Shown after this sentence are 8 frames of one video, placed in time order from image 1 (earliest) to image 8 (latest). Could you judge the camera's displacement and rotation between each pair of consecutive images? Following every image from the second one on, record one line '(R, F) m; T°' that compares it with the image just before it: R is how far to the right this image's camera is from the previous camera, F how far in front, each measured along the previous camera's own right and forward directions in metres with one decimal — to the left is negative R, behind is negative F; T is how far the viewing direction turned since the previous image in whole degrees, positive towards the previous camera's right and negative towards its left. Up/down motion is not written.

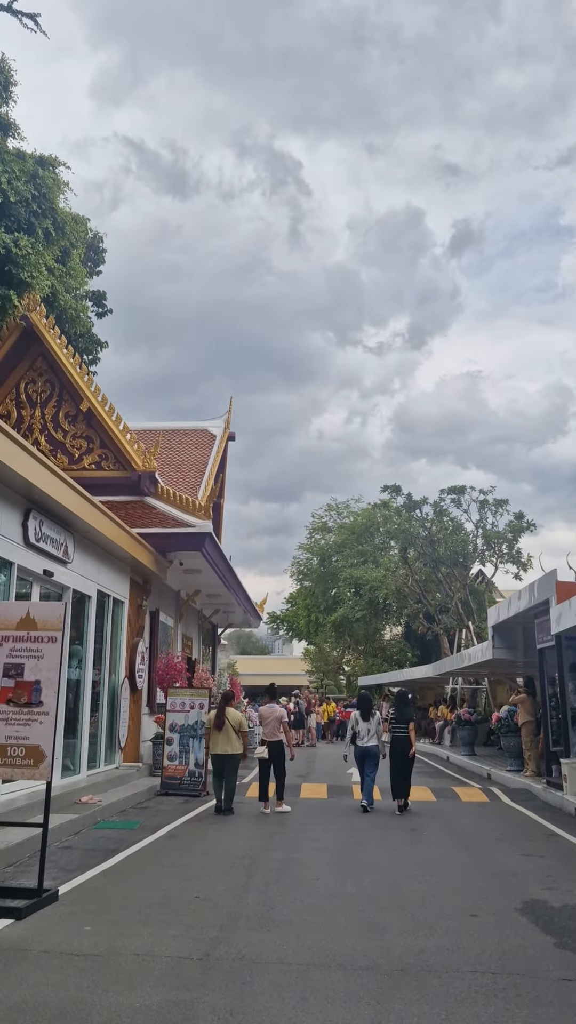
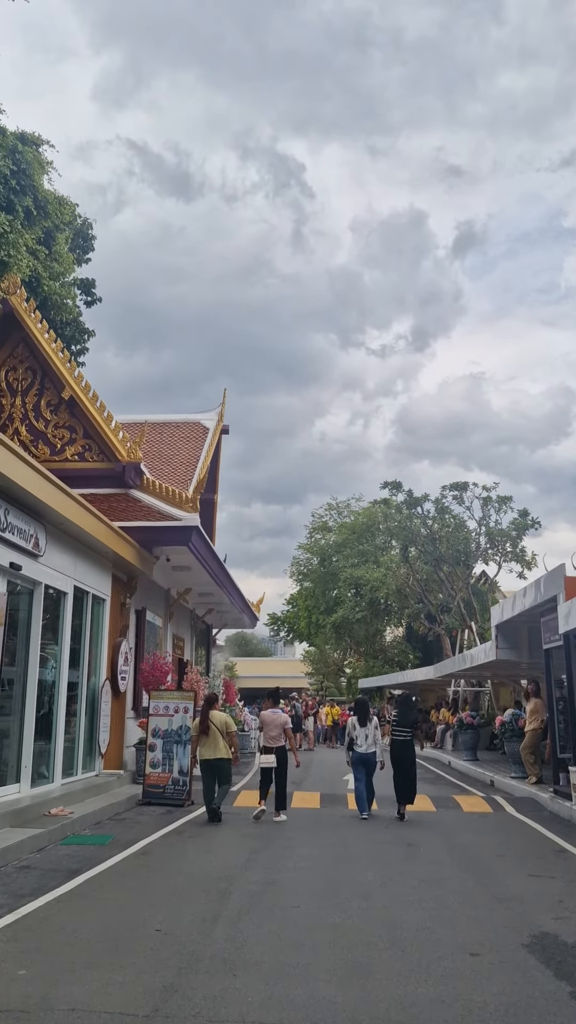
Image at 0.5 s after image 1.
(+0.2, +0.9) m; 0°
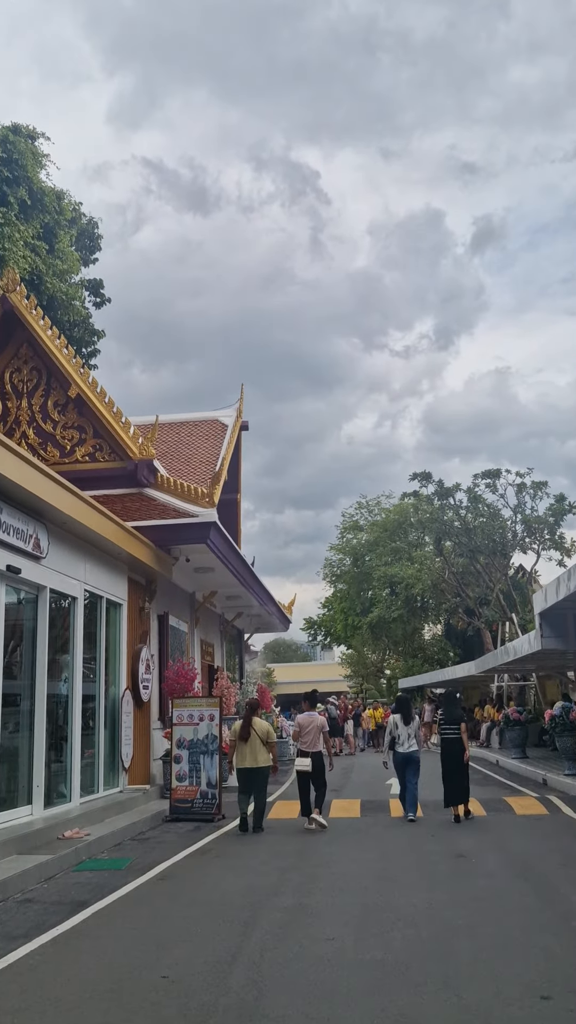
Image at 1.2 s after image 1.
(+0.1, +1.0) m; -2°
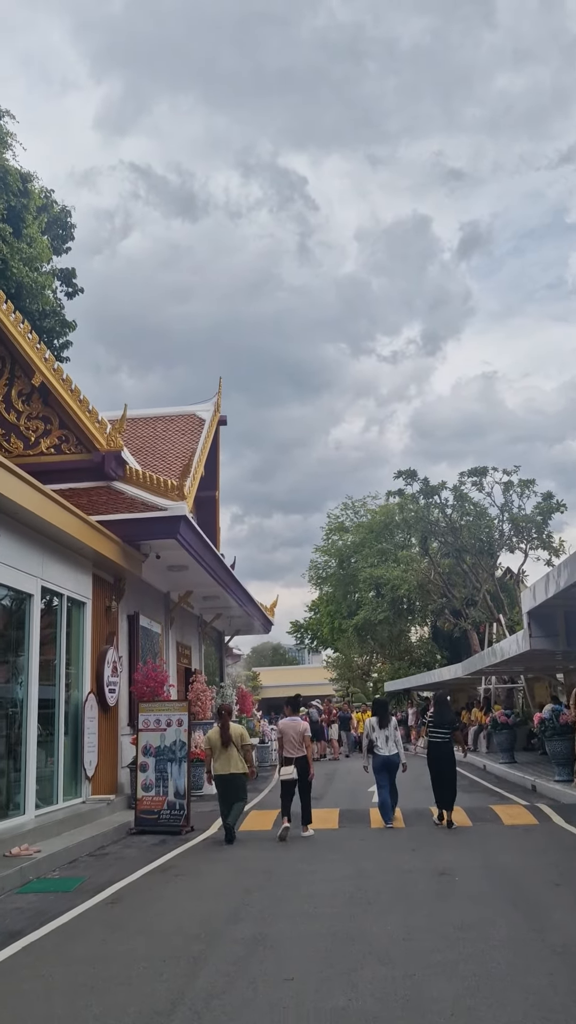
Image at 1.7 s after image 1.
(+0.2, +0.8) m; +1°
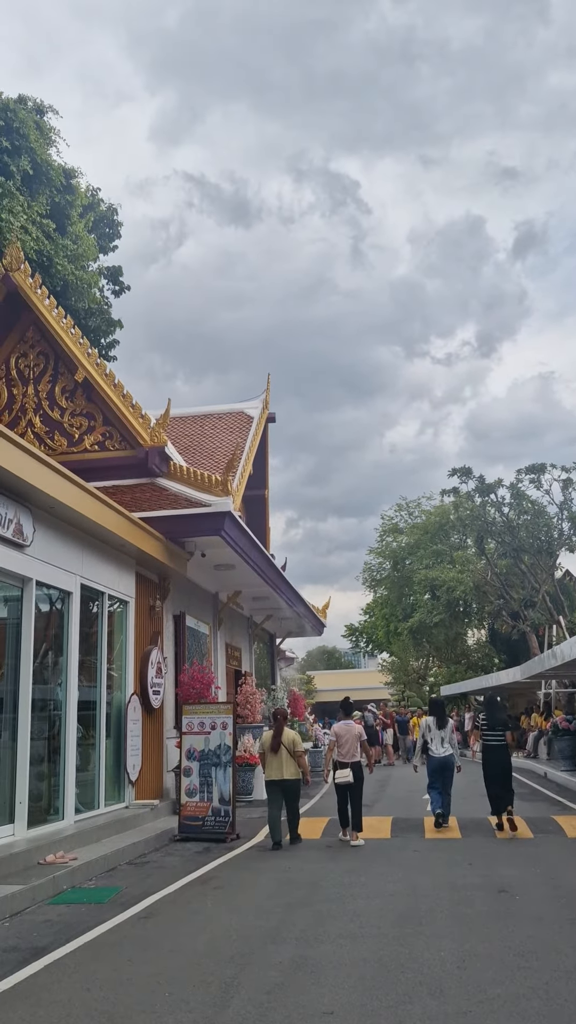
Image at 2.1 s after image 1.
(+0.1, +0.5) m; -4°
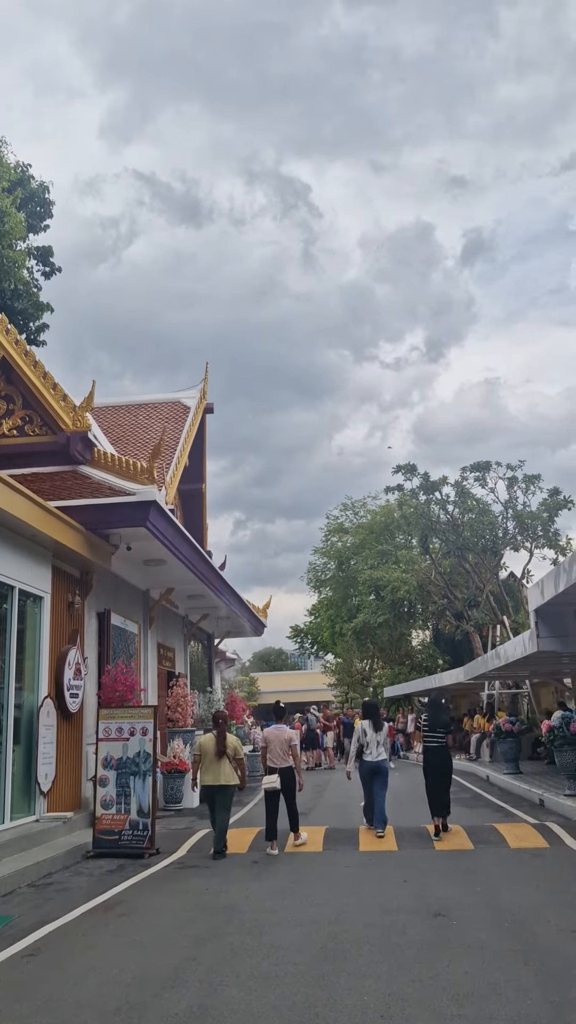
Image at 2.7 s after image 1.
(+0.3, +0.8) m; +3°
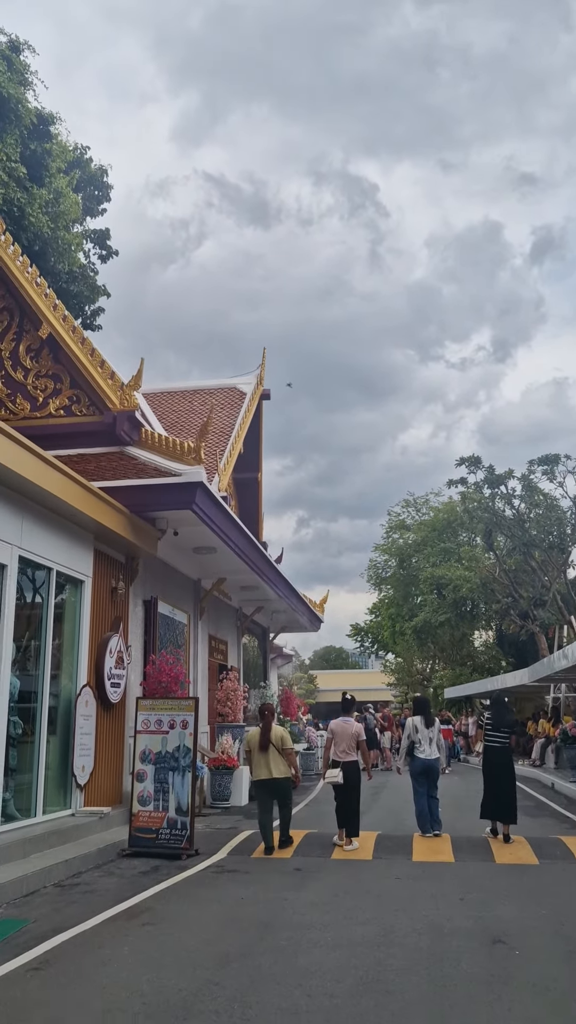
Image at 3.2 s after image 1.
(+0.1, +0.7) m; -4°
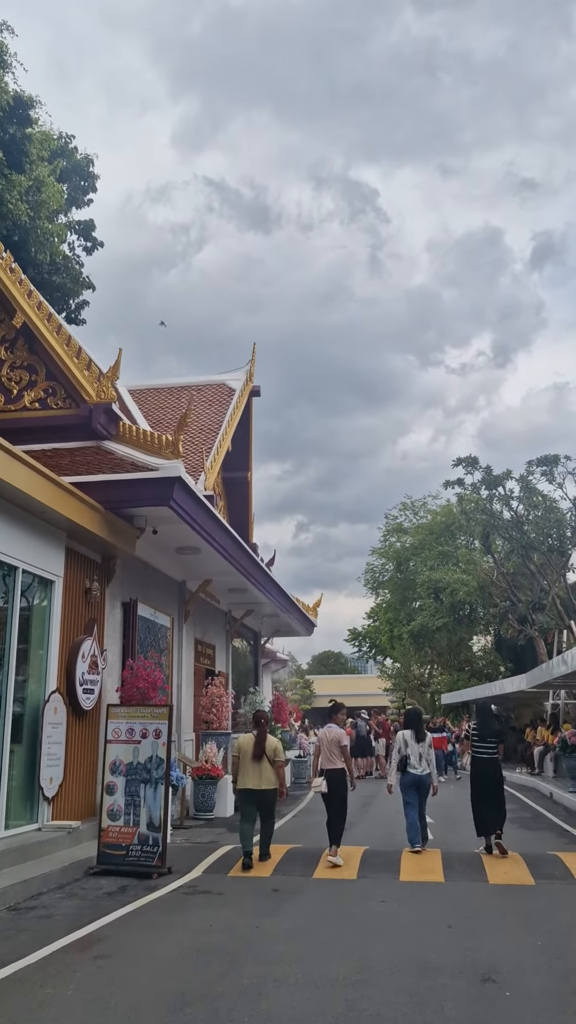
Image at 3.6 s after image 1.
(+0.2, +0.6) m; 0°
